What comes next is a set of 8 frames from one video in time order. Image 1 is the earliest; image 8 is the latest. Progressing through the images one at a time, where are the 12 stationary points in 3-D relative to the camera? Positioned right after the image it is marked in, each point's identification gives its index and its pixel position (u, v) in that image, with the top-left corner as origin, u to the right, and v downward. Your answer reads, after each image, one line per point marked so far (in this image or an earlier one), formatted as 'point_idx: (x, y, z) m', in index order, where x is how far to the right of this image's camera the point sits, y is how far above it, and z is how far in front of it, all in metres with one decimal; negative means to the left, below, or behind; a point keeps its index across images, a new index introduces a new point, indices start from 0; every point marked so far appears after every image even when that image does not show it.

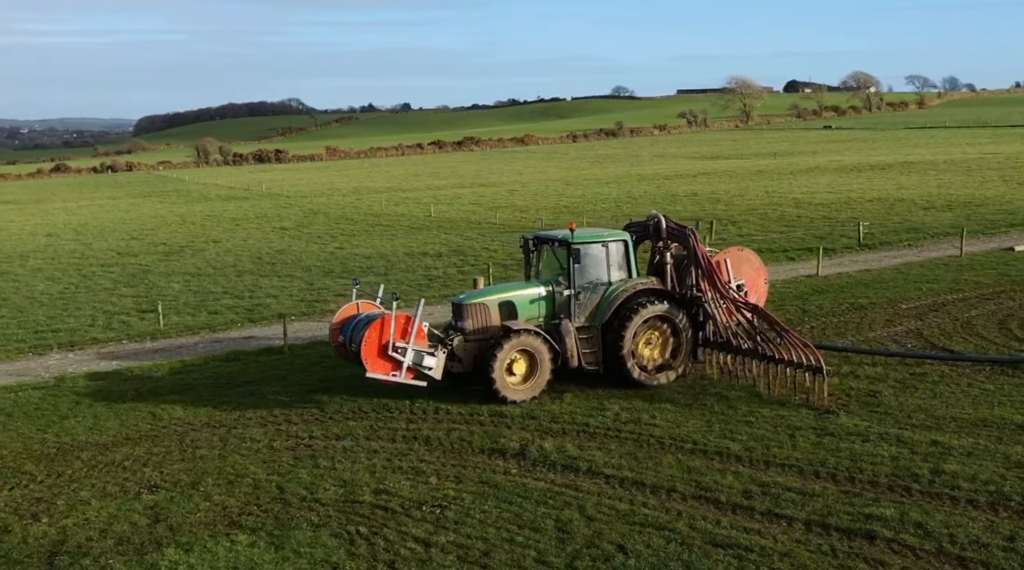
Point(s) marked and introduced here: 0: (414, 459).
0: (-1.2, -2.0, +12.7) m
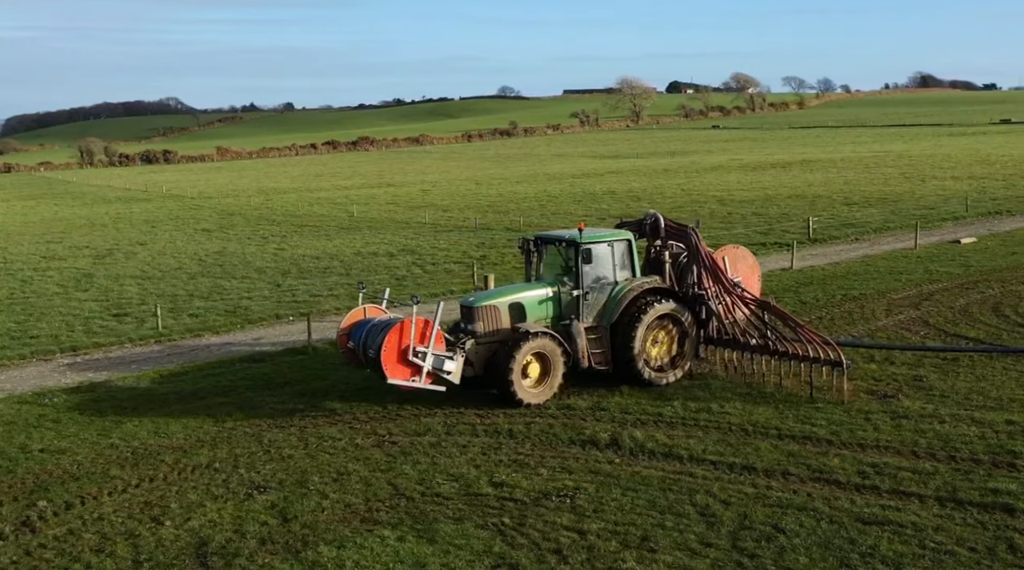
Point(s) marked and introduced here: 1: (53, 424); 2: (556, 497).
0: (-0.1, -2.0, +12.8) m
1: (-6.2, -1.9, +14.8) m
2: (+0.5, -2.1, +11.0) m
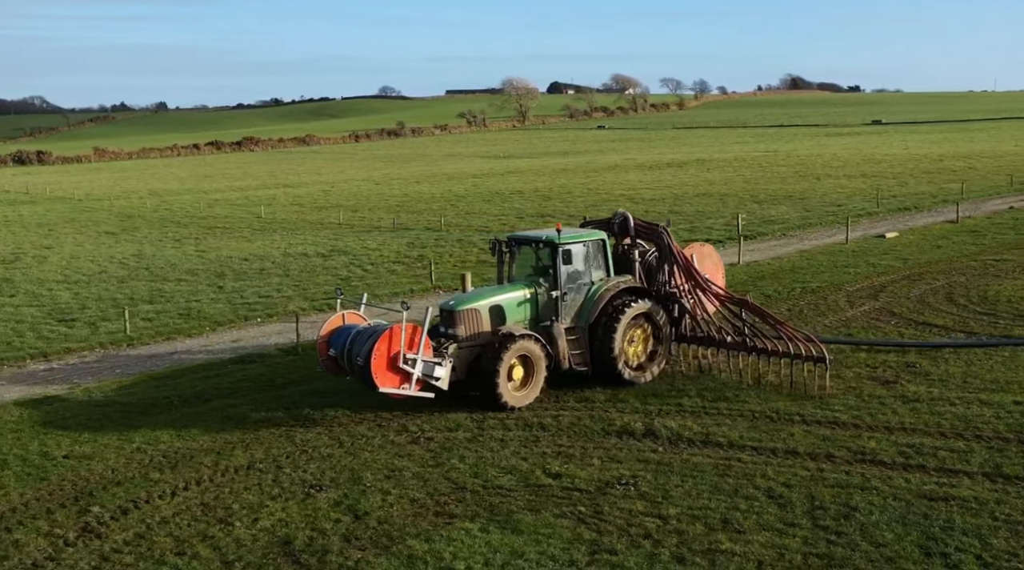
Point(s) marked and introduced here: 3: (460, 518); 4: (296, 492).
0: (+0.4, -1.9, +13.0) m
1: (-5.9, -1.9, +14.4) m
2: (+1.1, -2.1, +11.3) m
3: (-0.5, -2.2, +10.5) m
4: (-2.3, -2.2, +11.5) m
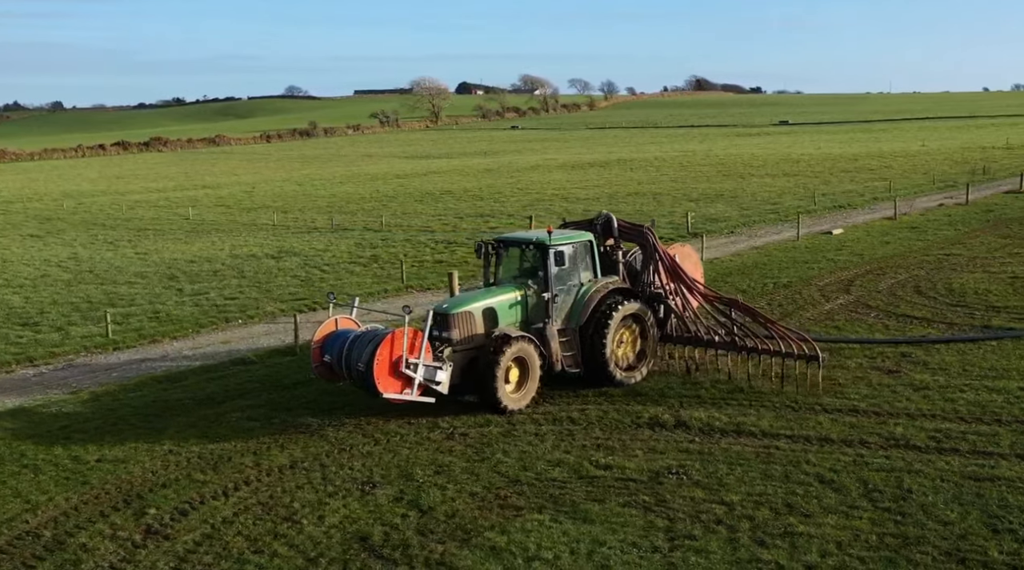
0: (+0.8, -1.9, +13.2) m
1: (-5.5, -1.9, +14.2) m
2: (+1.7, -2.0, +11.6) m
3: (+0.1, -2.2, +10.7) m
4: (-1.7, -2.2, +11.5) m
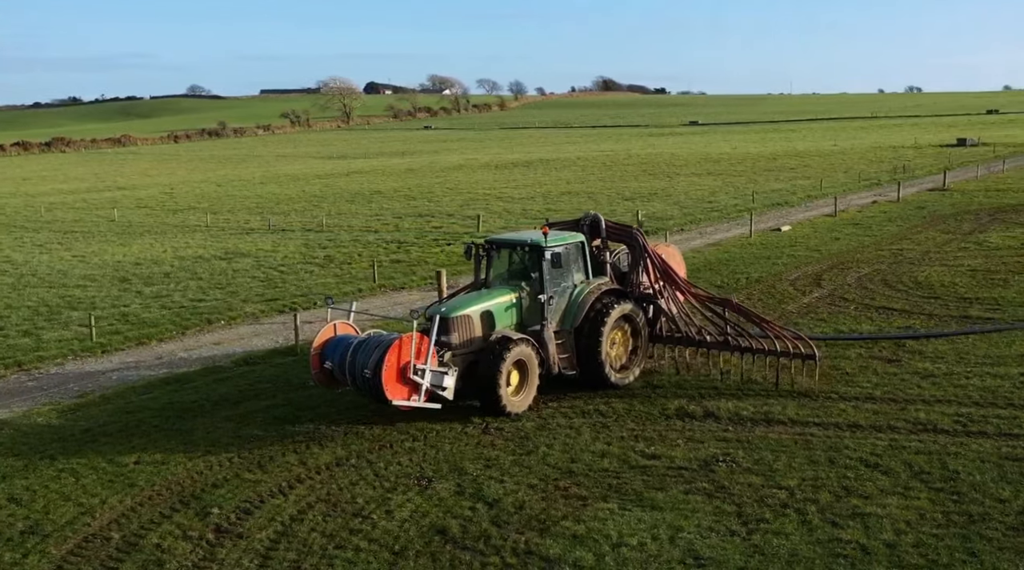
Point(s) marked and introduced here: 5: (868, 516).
0: (+1.3, -1.8, +13.5) m
1: (-5.1, -2.0, +14.0) m
2: (+2.3, -1.9, +11.9) m
3: (+0.8, -2.1, +10.9) m
4: (-1.1, -2.1, +11.6) m
5: (+3.2, -2.1, +10.0) m
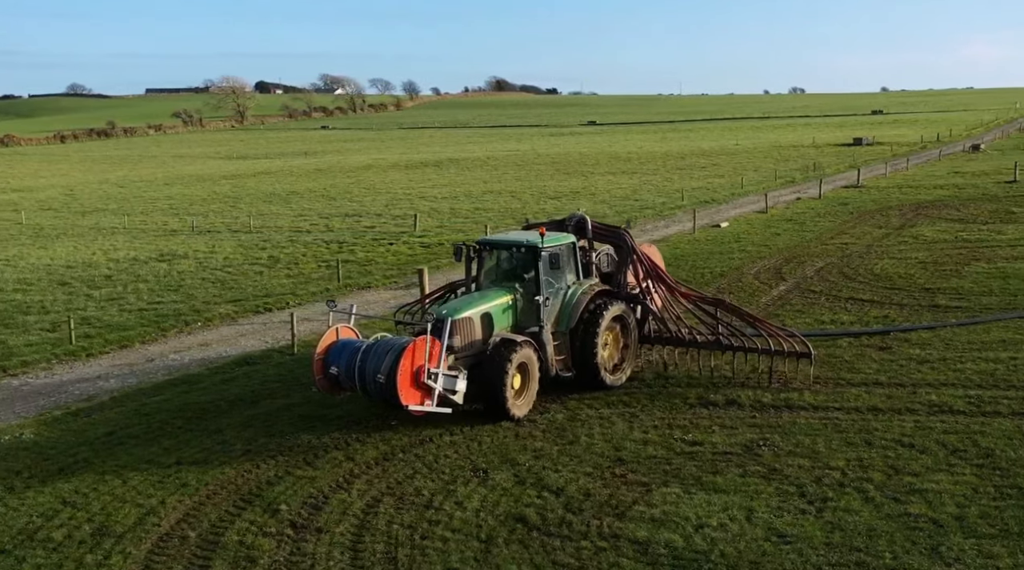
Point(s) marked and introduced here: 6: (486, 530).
0: (+1.7, -1.7, +13.9) m
1: (-4.7, -1.9, +13.8) m
2: (+2.8, -1.8, +12.4) m
3: (+1.5, -2.1, +11.3) m
4: (-0.5, -2.1, +11.8) m
5: (+4.0, -2.0, +10.5) m
6: (-0.2, -2.3, +10.3) m
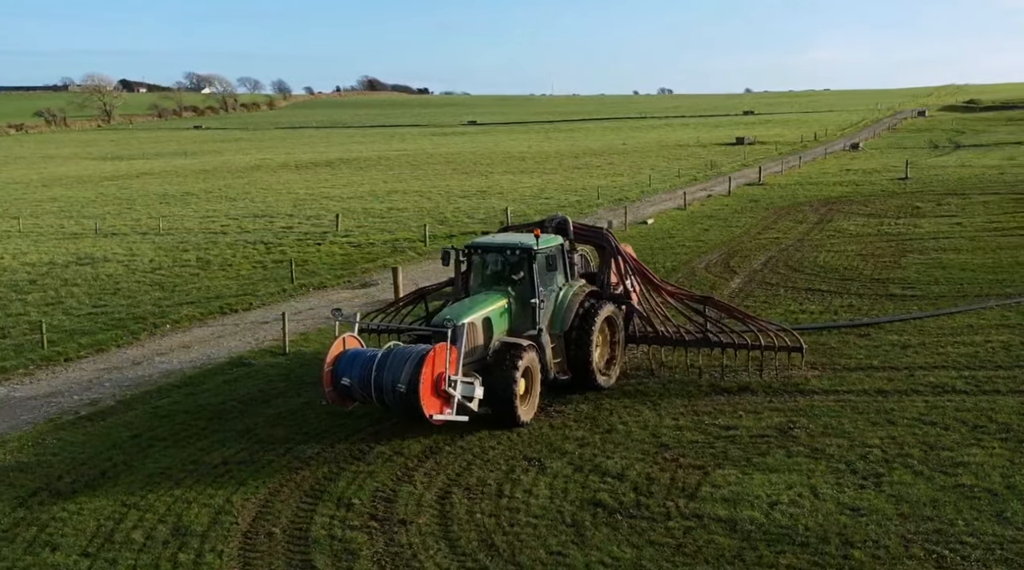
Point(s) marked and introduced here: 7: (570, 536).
0: (+2.1, -1.6, +14.4) m
1: (-4.3, -1.9, +13.6) m
2: (+3.4, -1.7, +13.0) m
3: (+2.1, -2.0, +11.8) m
4: (+0.1, -2.0, +12.1) m
5: (+4.7, -1.9, +11.3) m
6: (+0.5, -2.2, +10.6) m
7: (+0.5, -2.3, +9.9) m
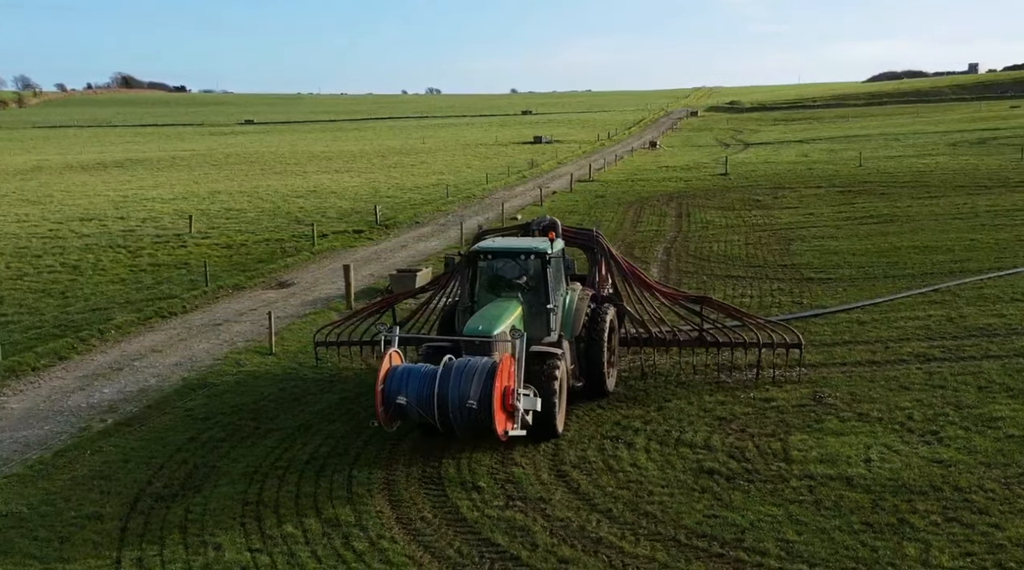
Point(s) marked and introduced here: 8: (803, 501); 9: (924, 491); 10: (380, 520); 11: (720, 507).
0: (+2.6, -1.4, +15.4) m
1: (-3.5, -1.9, +13.4) m
2: (+4.1, -1.5, +14.4) m
3: (+3.2, -1.8, +12.9) m
4: (+1.1, -1.9, +12.8) m
5: (+5.8, -1.6, +12.9) m
6: (+1.8, -2.0, +11.4) m
7: (+2.0, -2.1, +10.8) m
8: (+2.8, -2.1, +10.6) m
9: (+4.1, -2.0, +10.7) m
10: (-1.3, -2.3, +10.5) m
11: (+2.0, -2.2, +10.6) m
